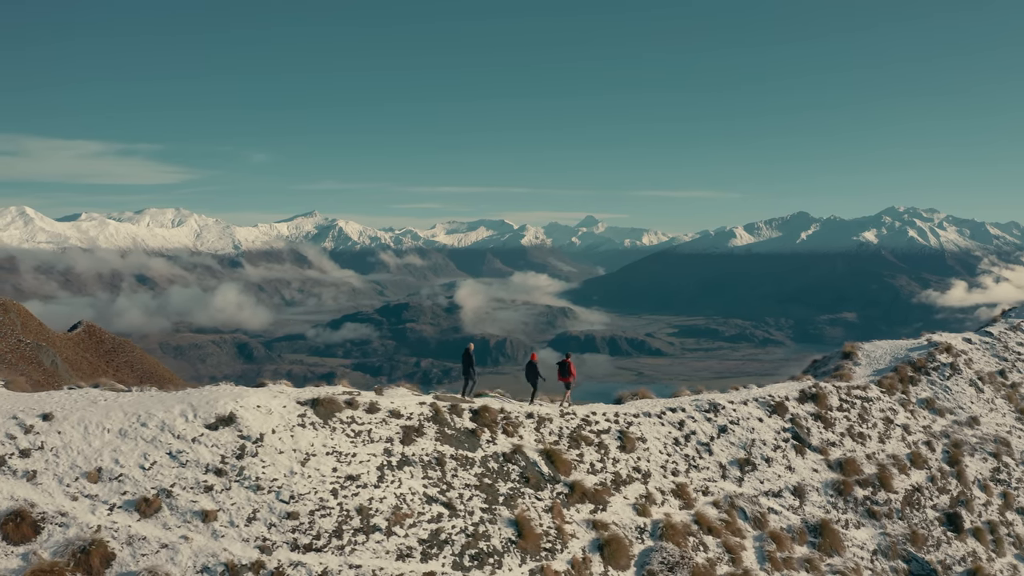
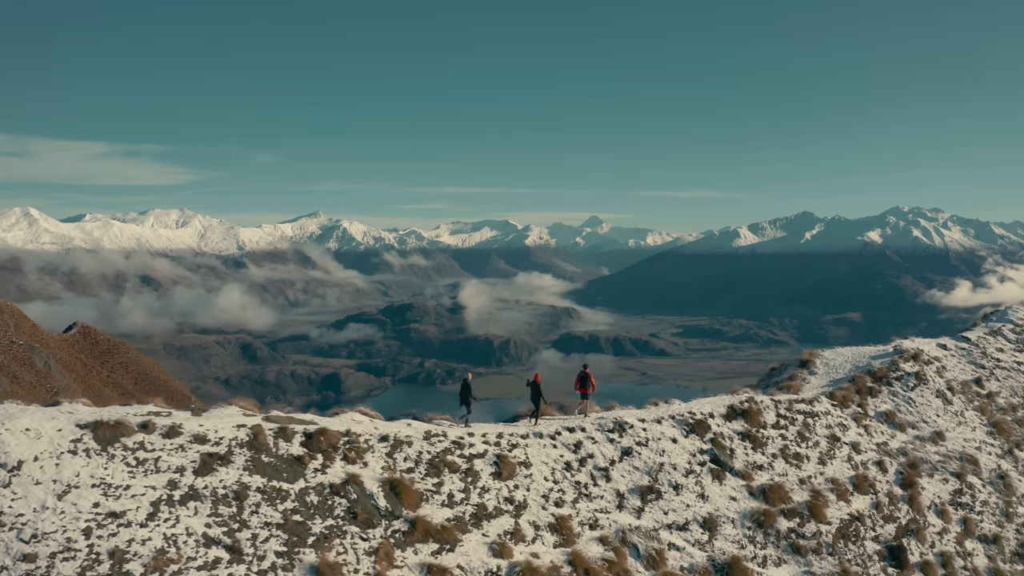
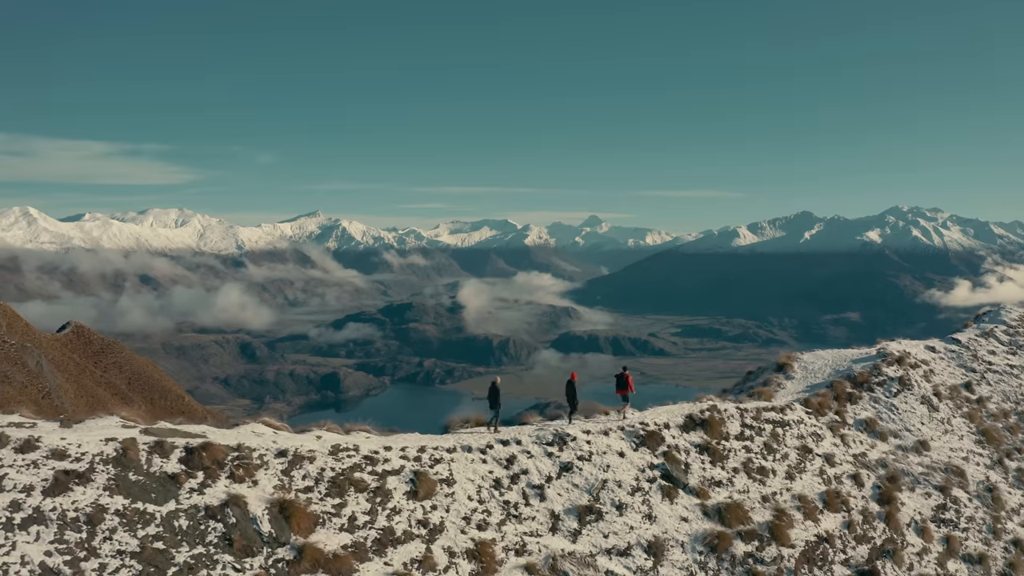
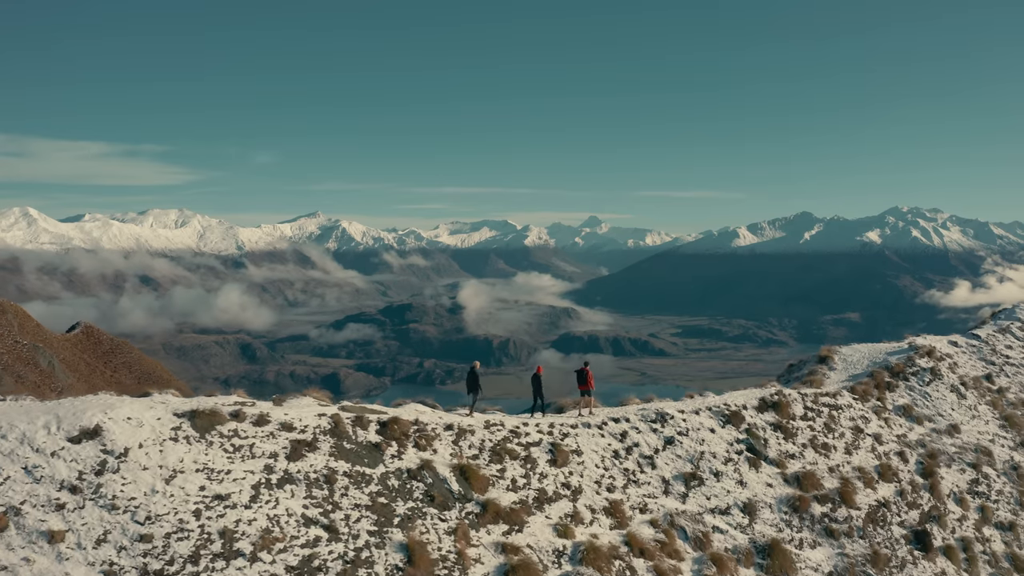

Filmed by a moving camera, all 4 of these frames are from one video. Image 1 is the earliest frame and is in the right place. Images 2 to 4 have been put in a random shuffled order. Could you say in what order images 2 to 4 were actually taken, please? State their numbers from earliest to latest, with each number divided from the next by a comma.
4, 2, 3
